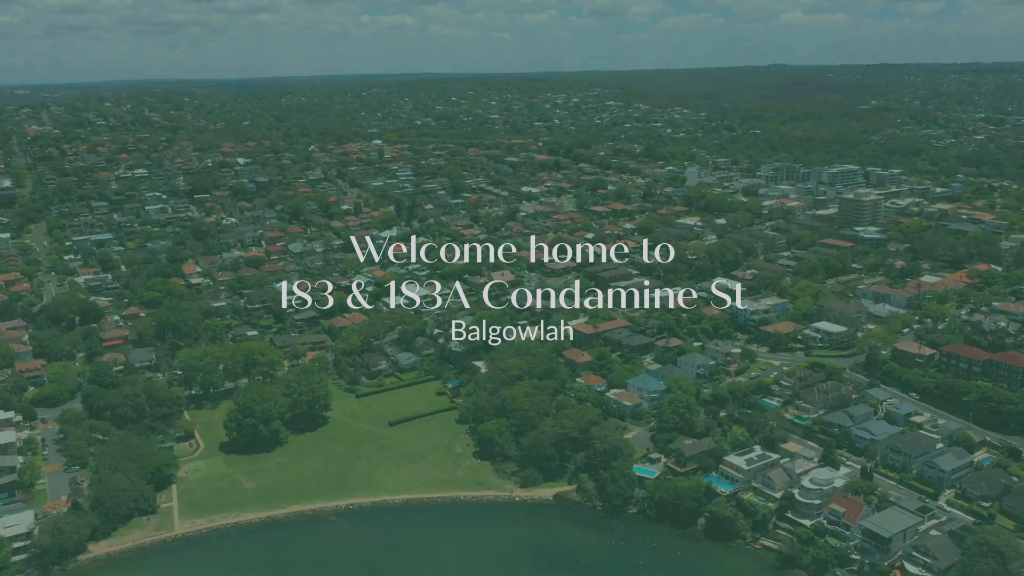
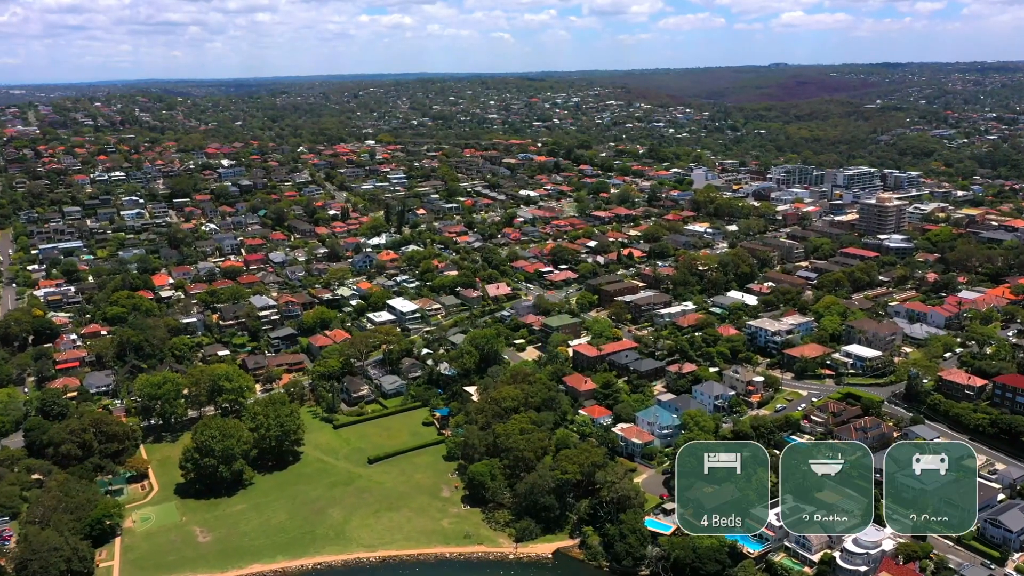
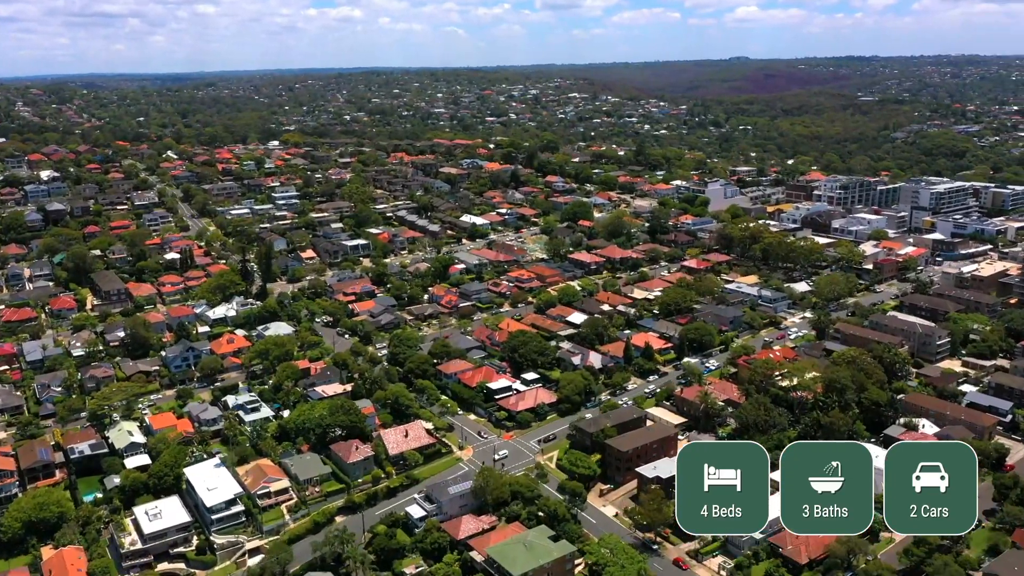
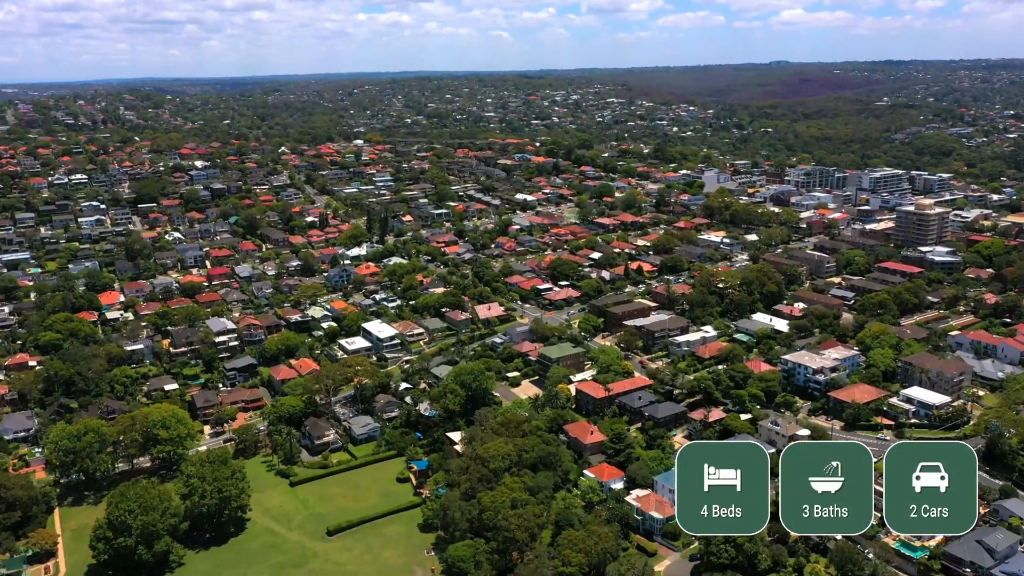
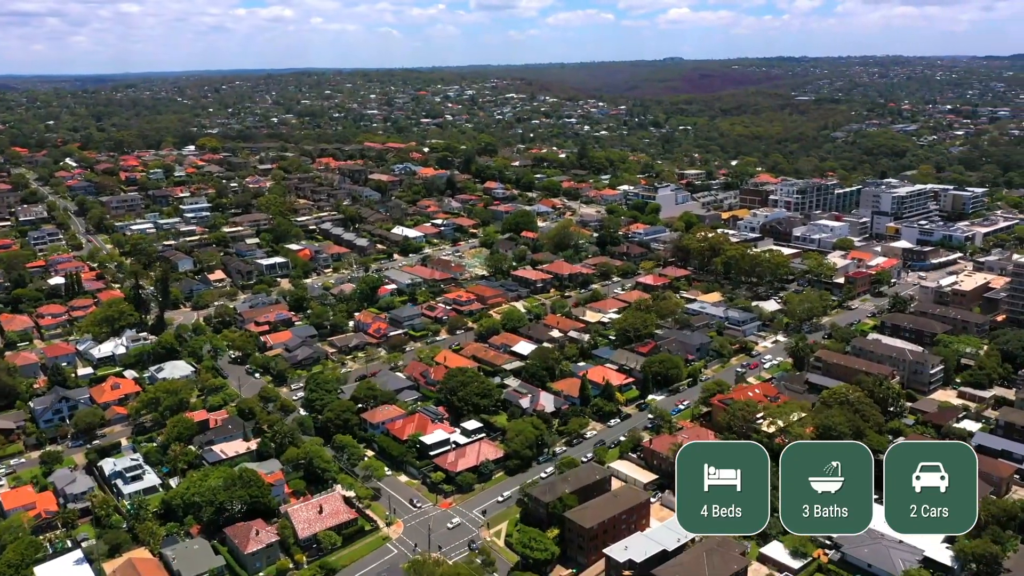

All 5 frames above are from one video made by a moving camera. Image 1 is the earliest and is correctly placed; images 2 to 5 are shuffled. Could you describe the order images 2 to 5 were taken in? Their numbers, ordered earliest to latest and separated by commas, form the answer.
2, 4, 3, 5
